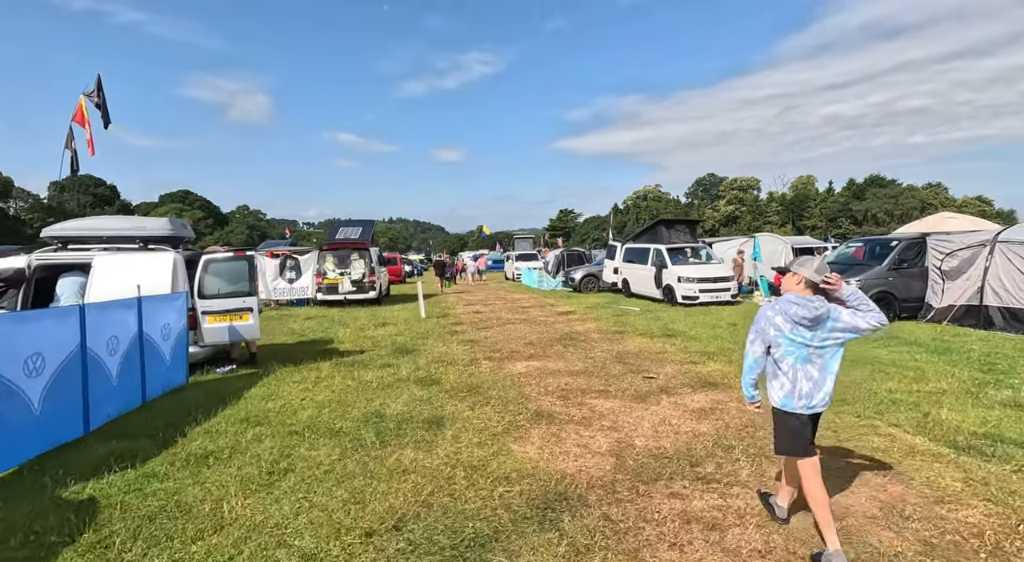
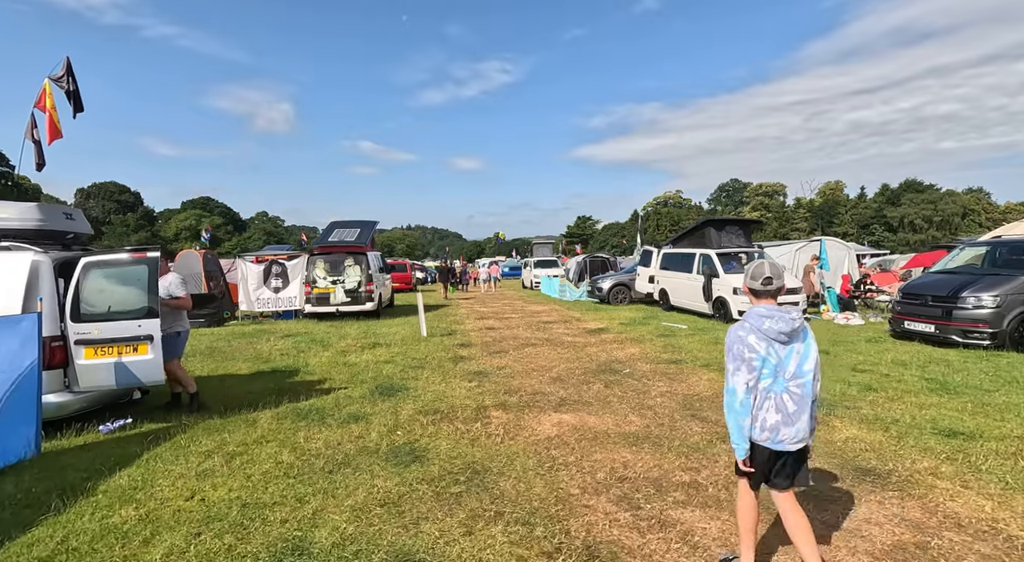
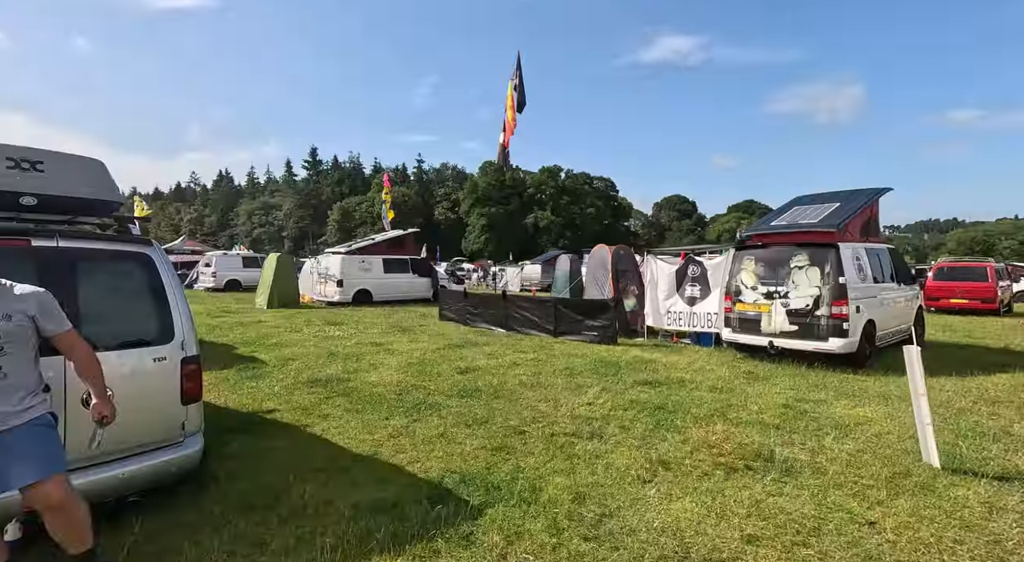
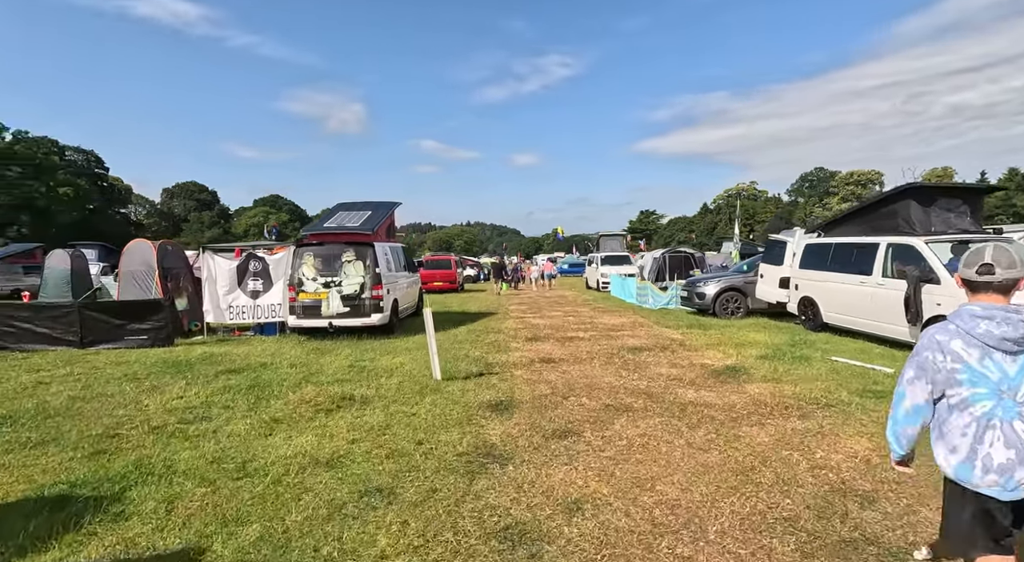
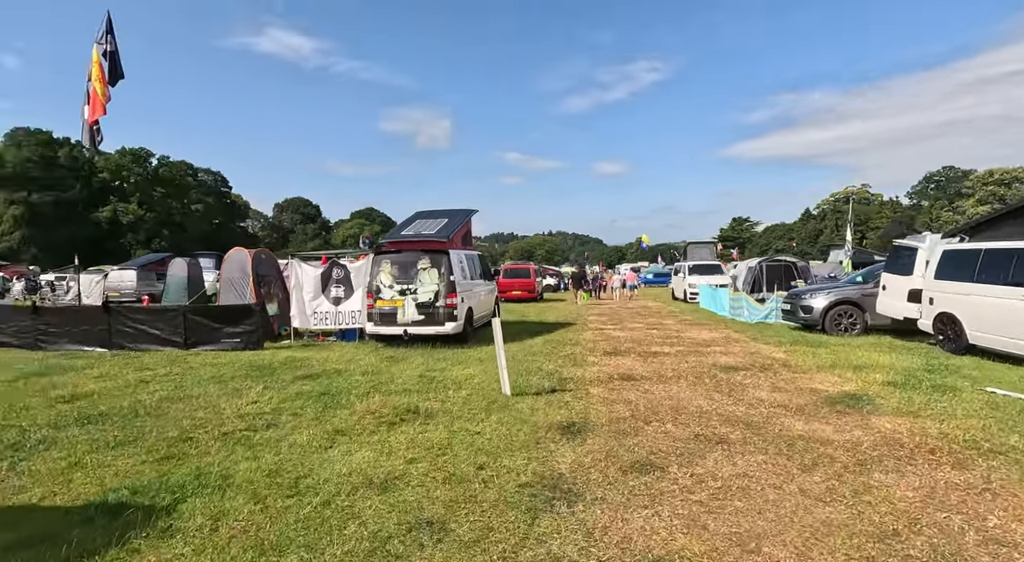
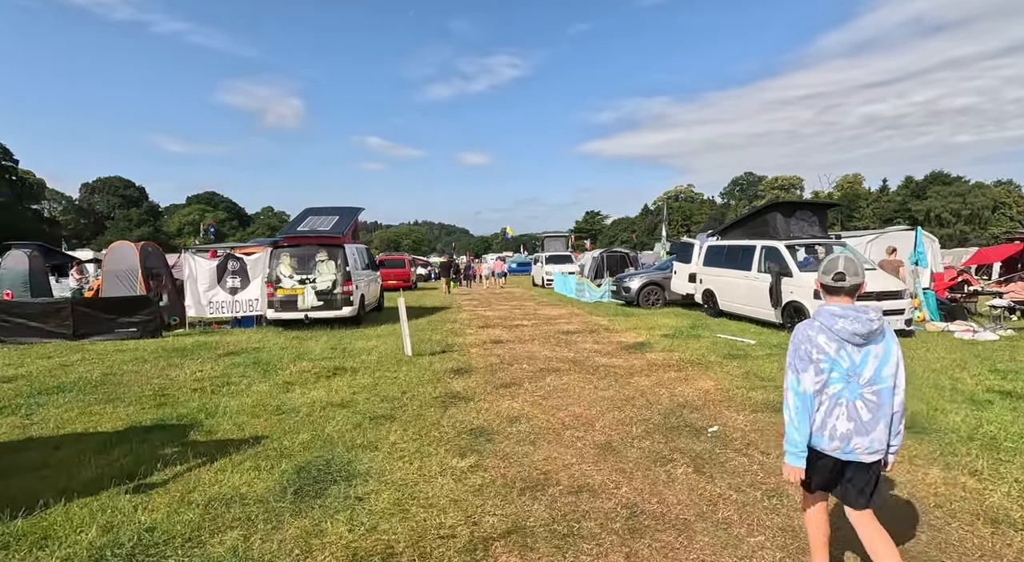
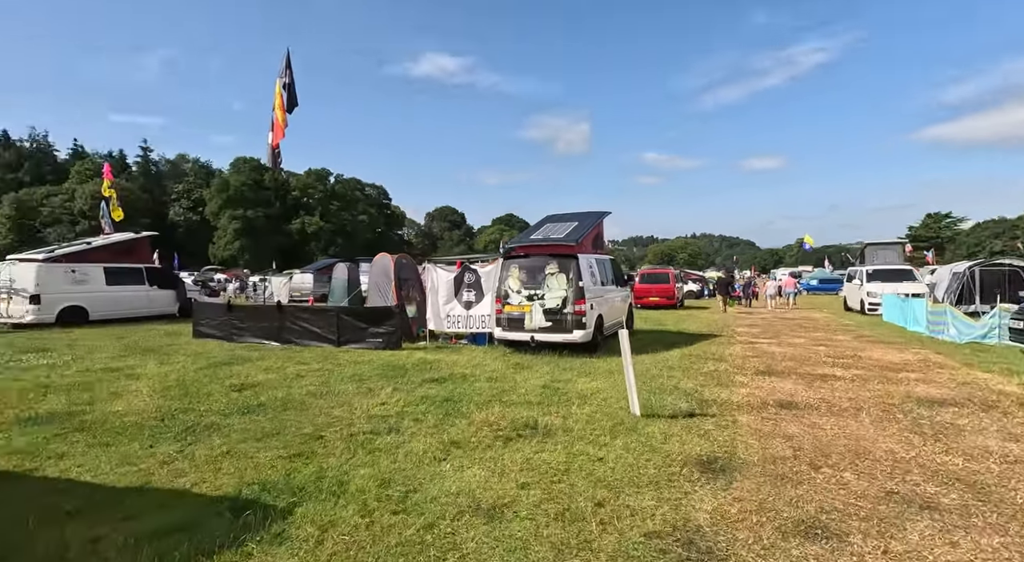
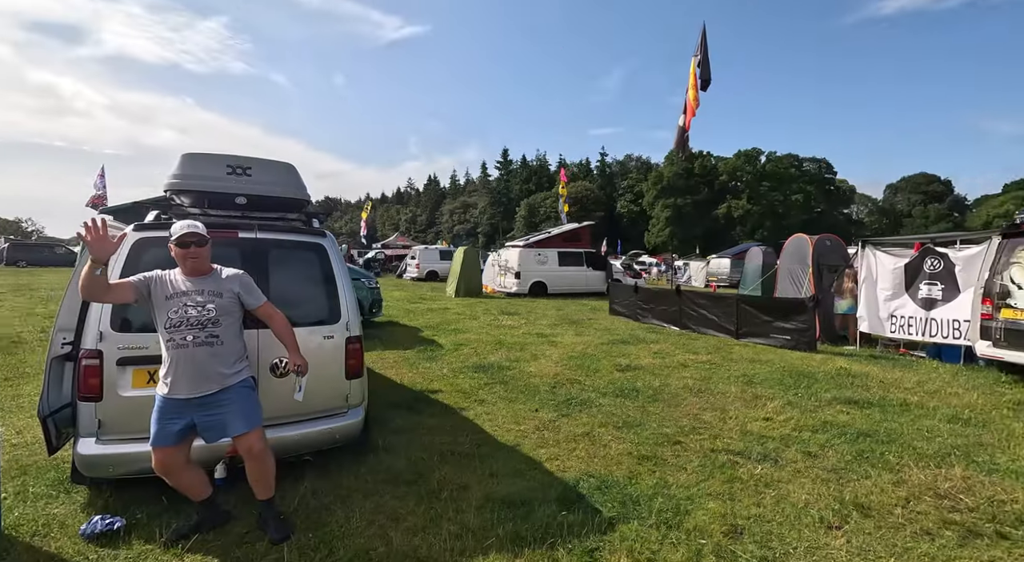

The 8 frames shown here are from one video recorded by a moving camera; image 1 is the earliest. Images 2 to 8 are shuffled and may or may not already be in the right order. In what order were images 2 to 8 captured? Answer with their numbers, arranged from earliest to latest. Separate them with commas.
2, 6, 4, 5, 7, 3, 8
